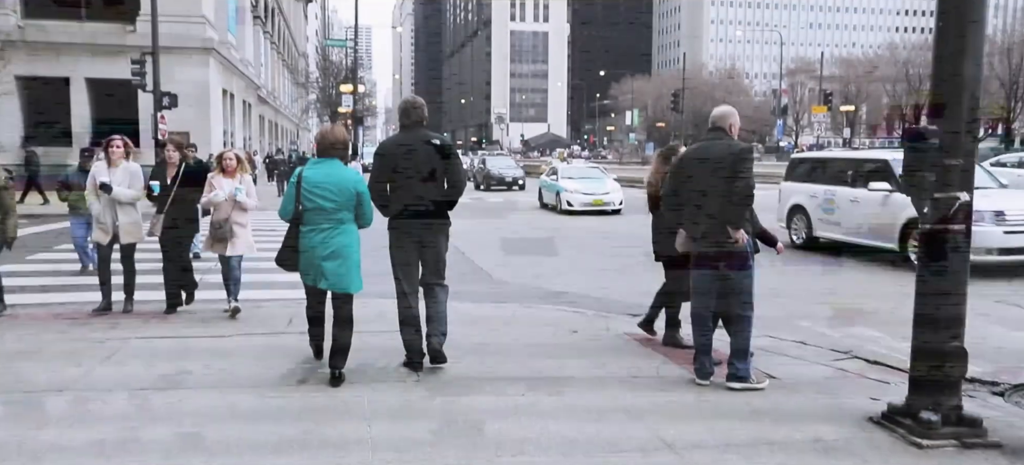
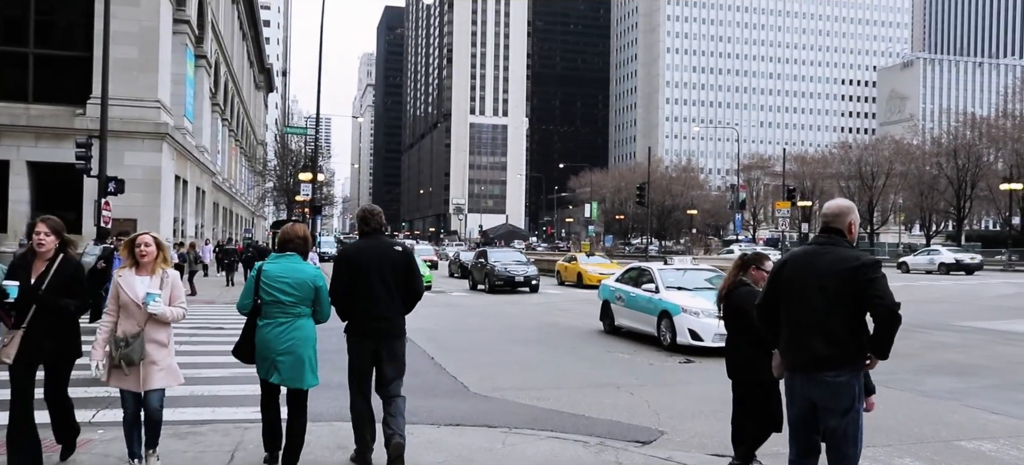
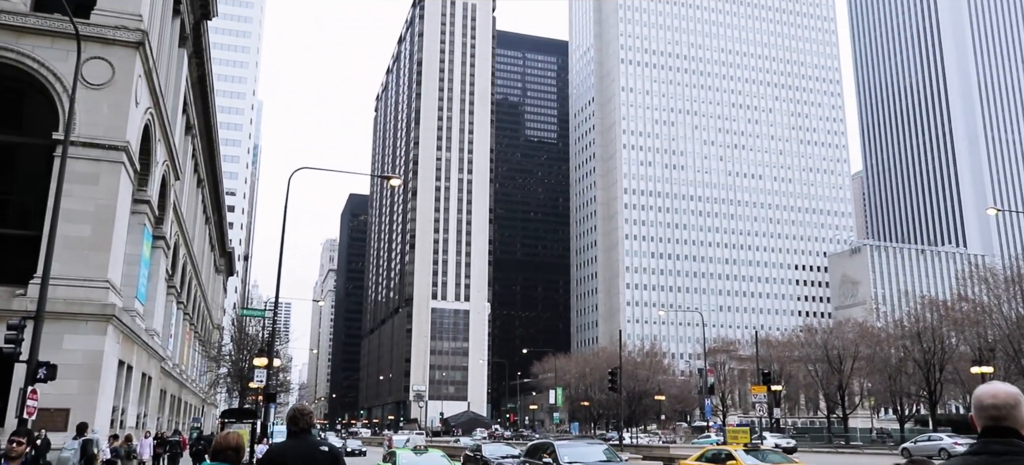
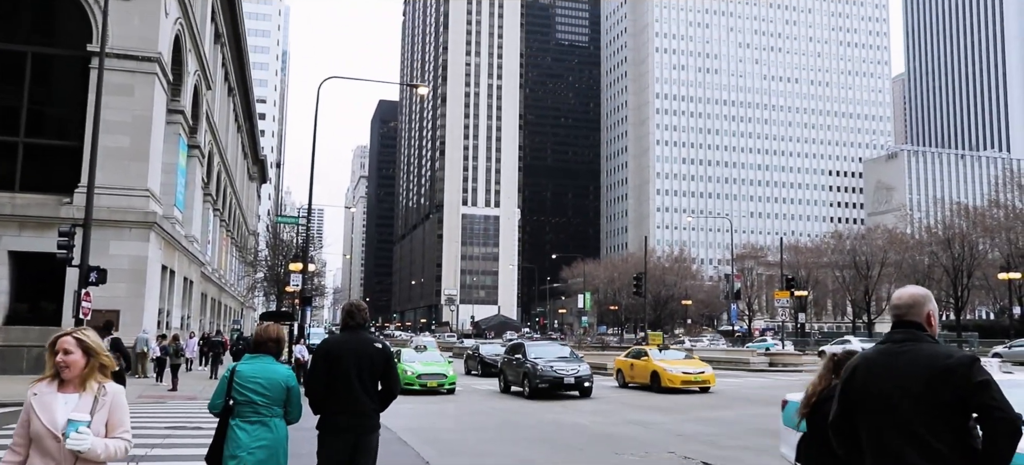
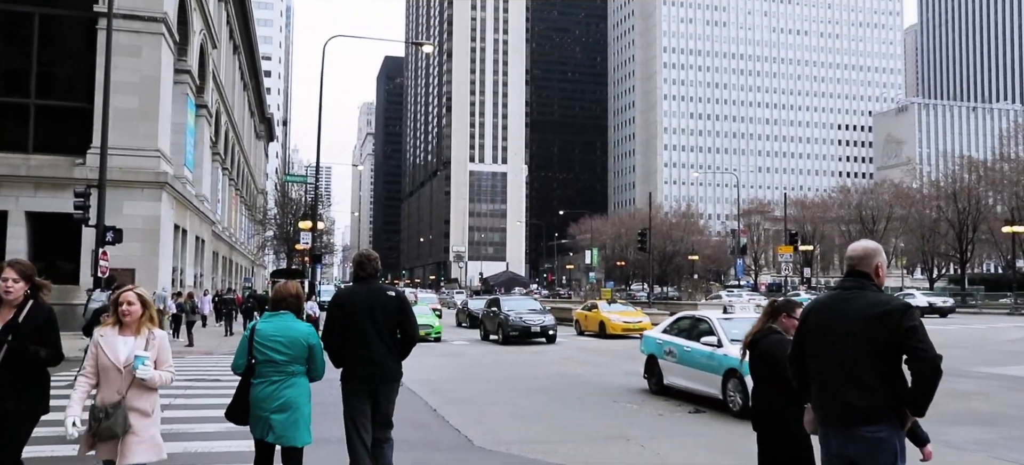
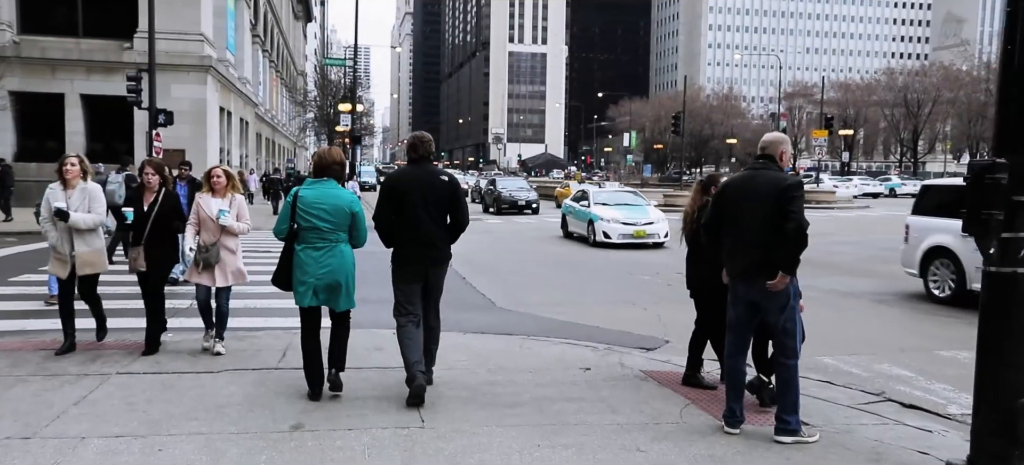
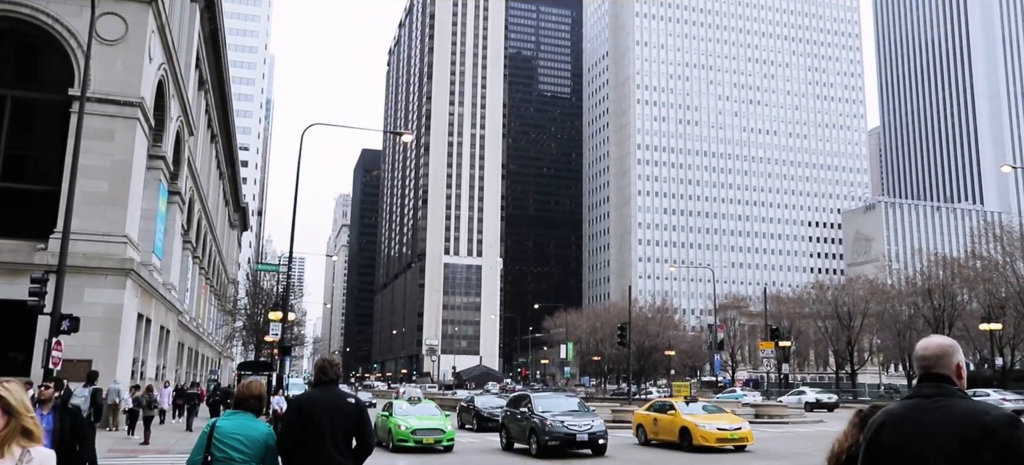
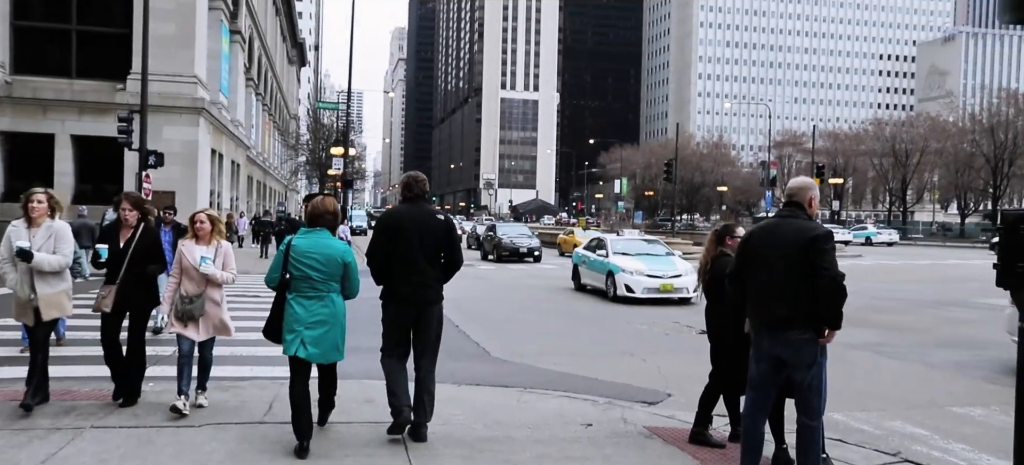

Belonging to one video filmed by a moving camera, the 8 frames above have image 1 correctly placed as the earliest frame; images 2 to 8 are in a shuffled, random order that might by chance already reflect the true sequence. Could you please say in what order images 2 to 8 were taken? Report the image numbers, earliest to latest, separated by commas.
6, 8, 2, 5, 4, 7, 3
